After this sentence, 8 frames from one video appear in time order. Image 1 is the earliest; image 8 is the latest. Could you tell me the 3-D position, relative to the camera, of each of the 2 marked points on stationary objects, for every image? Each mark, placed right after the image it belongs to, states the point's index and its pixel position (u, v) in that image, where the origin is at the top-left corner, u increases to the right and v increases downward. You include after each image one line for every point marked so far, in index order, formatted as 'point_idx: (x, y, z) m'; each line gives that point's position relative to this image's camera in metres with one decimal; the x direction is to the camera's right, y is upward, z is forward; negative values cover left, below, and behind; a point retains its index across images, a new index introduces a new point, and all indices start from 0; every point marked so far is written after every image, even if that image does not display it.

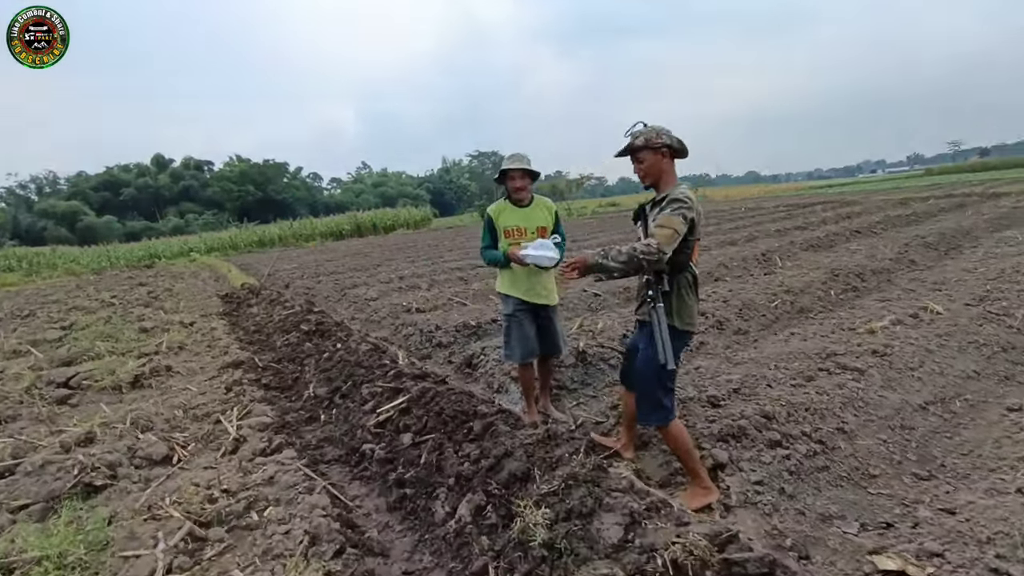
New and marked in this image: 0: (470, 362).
0: (-0.5, -0.8, +6.3) m
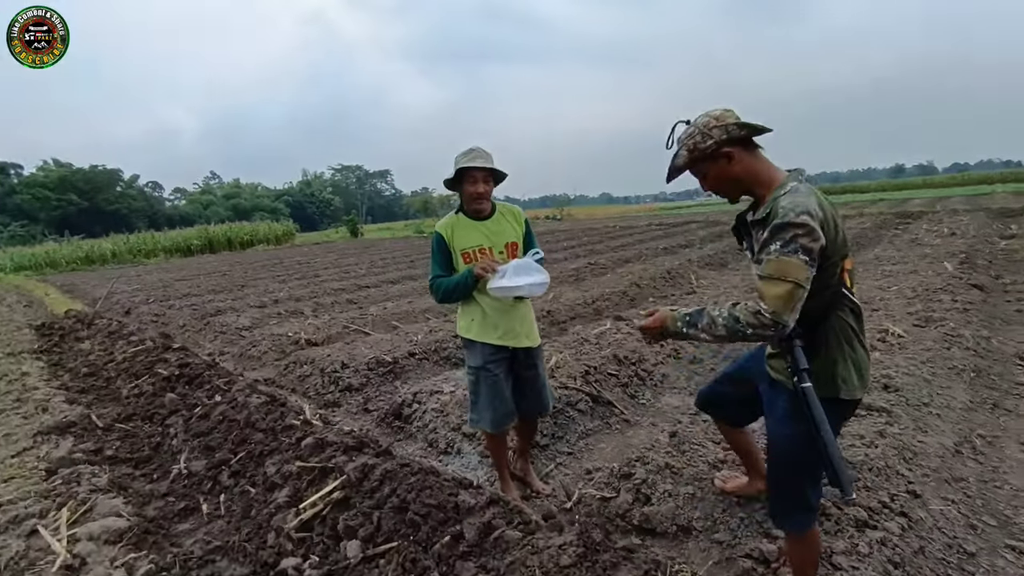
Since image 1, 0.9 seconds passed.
0: (-1.0, -1.1, +5.0) m
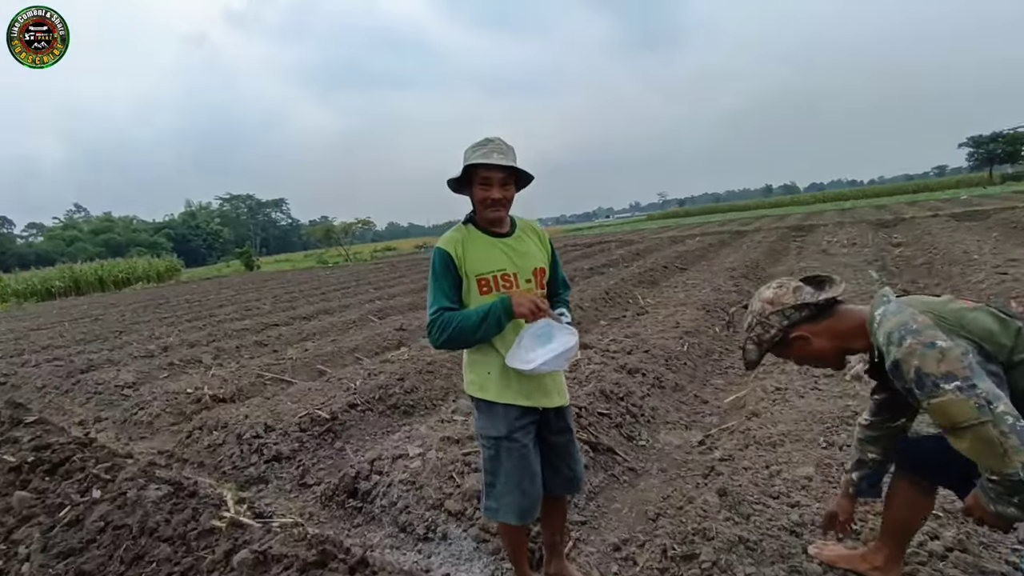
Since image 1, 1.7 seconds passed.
0: (-1.1, -1.3, +3.9) m
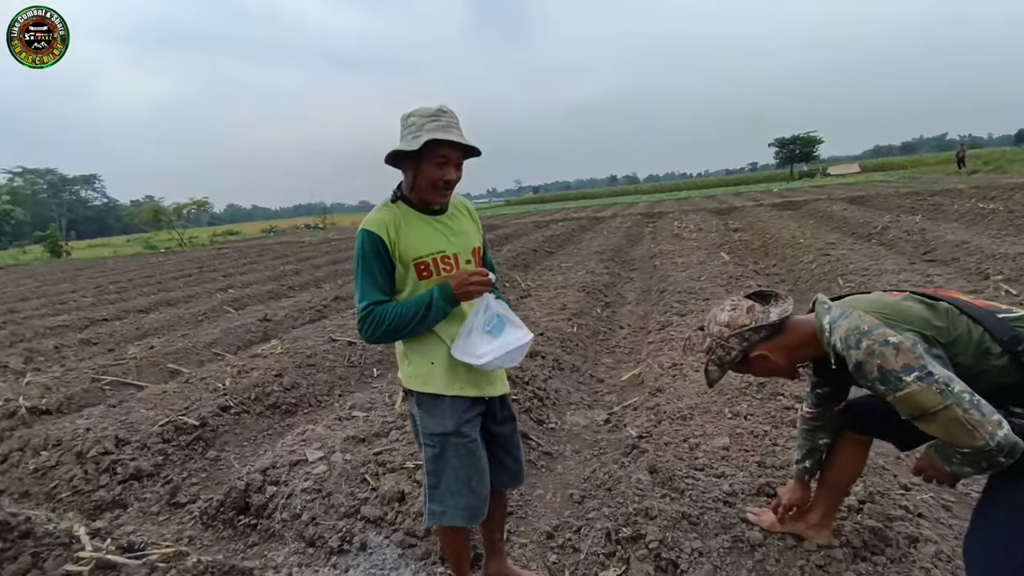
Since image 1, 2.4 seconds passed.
0: (-1.5, -1.2, +3.4) m
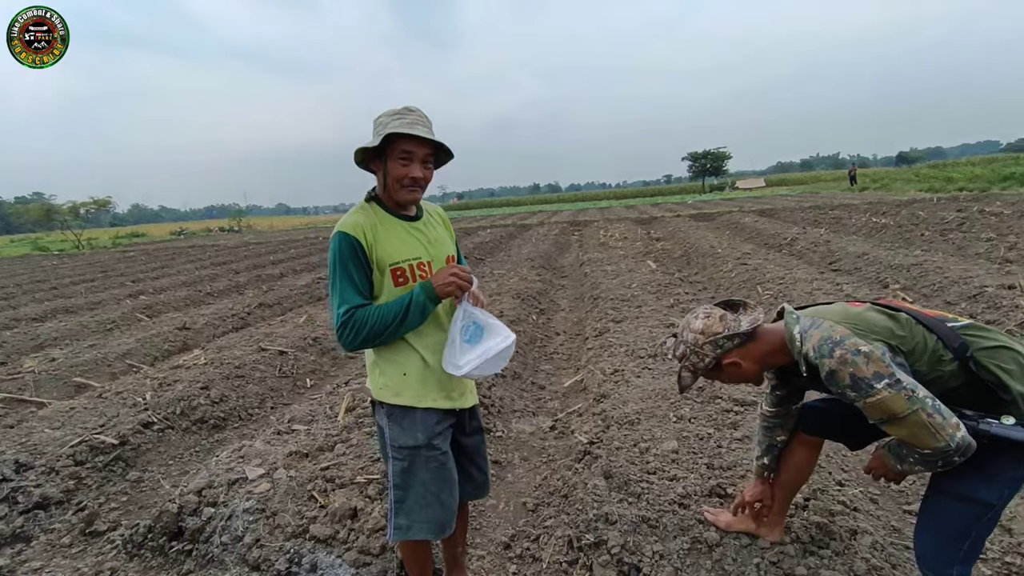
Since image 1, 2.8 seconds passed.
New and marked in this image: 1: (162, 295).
0: (-1.8, -1.3, +3.1) m
1: (-6.1, -0.1, +10.4) m
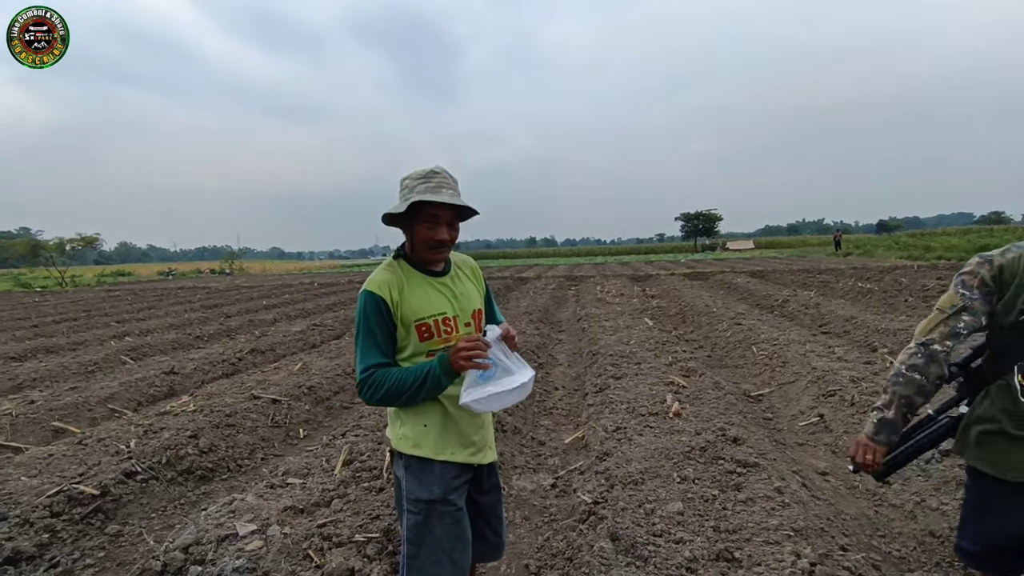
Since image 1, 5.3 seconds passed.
0: (-1.8, -1.5, +2.9) m
1: (-6.2, -0.9, +10.2) m
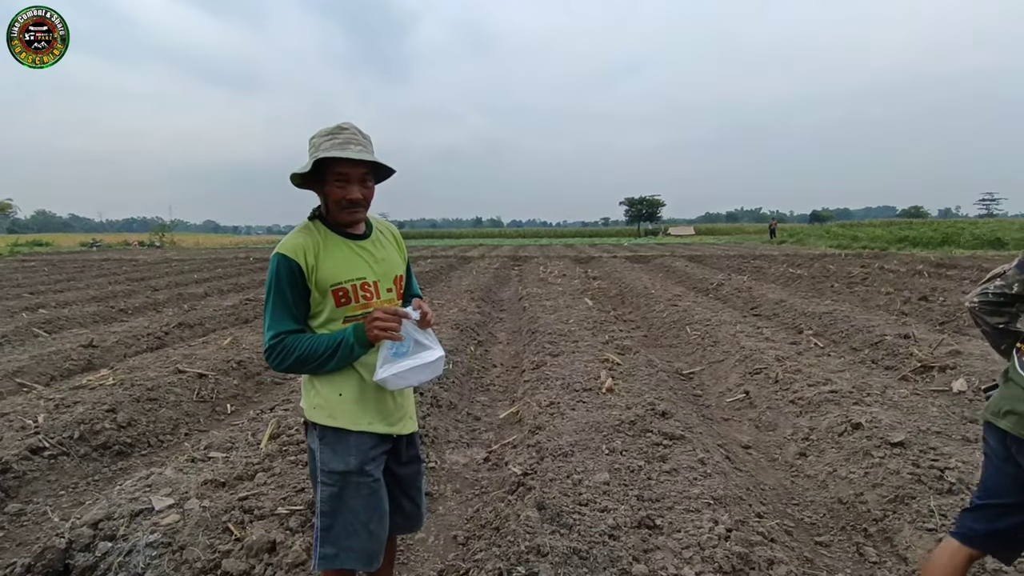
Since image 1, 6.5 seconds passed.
0: (-2.1, -1.3, +2.8) m
1: (-7.2, -0.4, +9.6) m
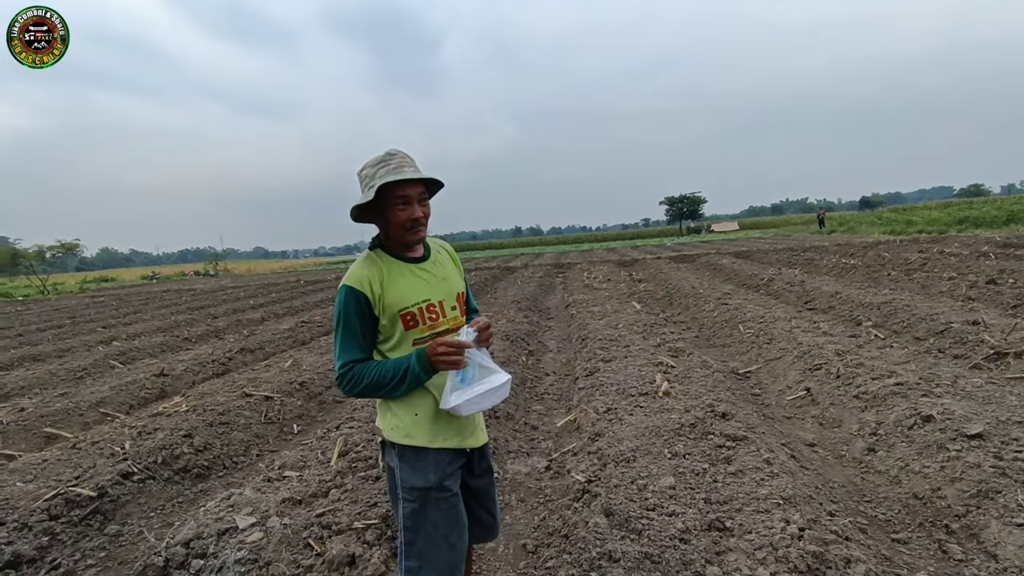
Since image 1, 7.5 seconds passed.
0: (-1.8, -1.5, +3.0) m
1: (-6.4, -0.9, +10.1) m
